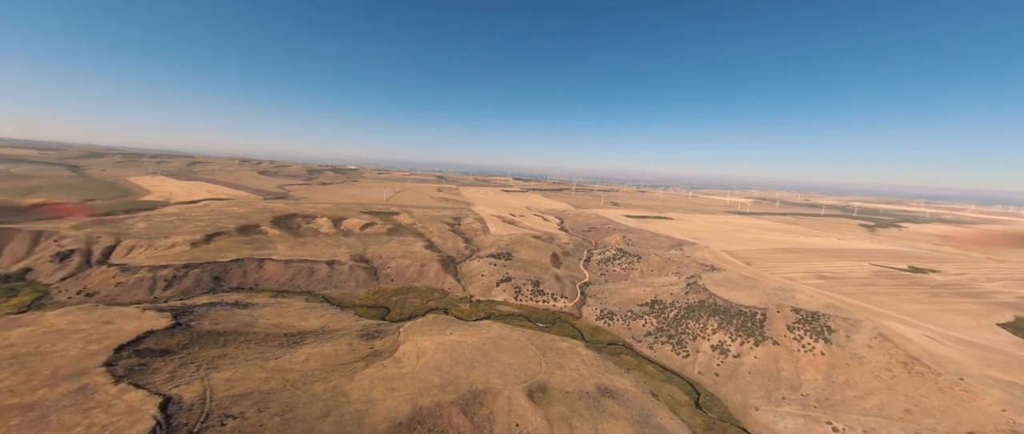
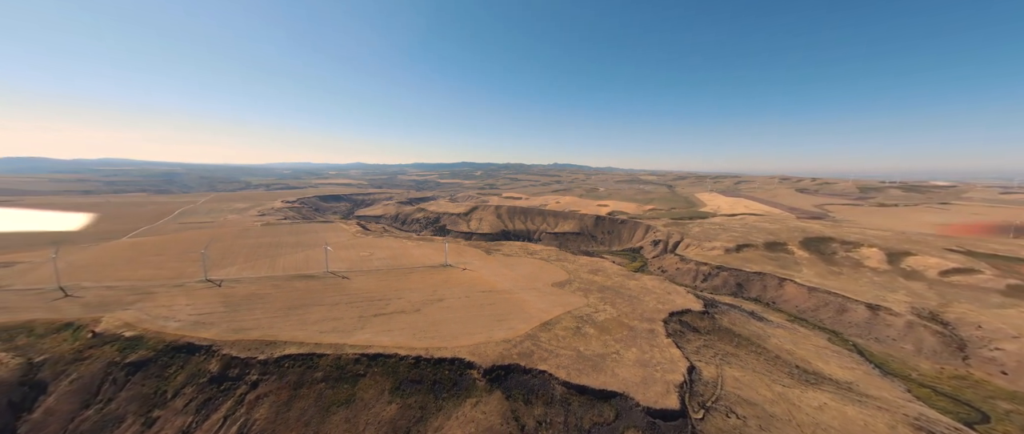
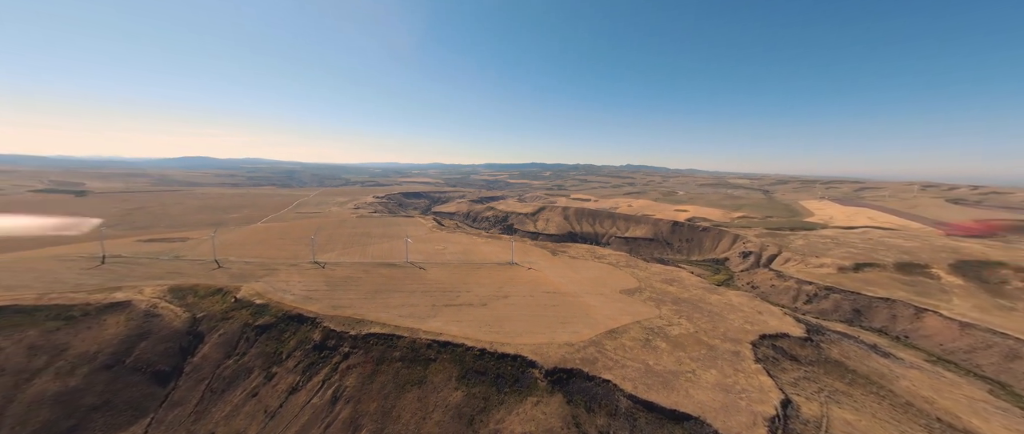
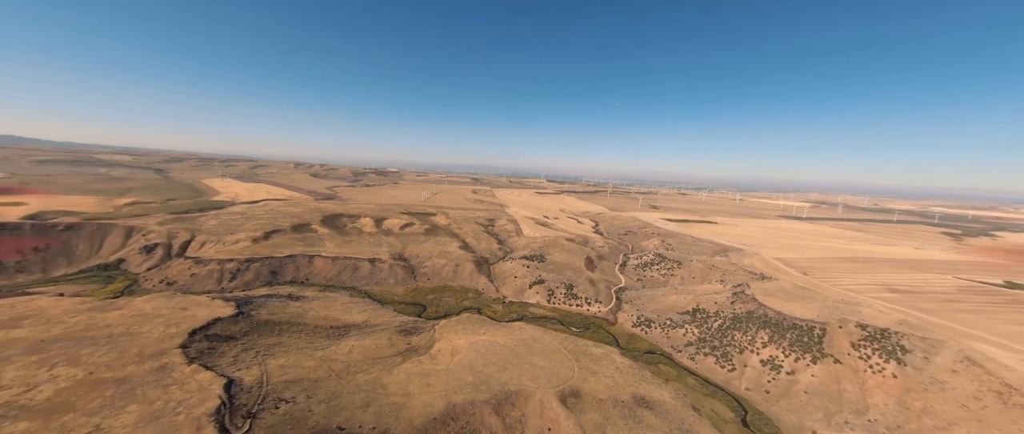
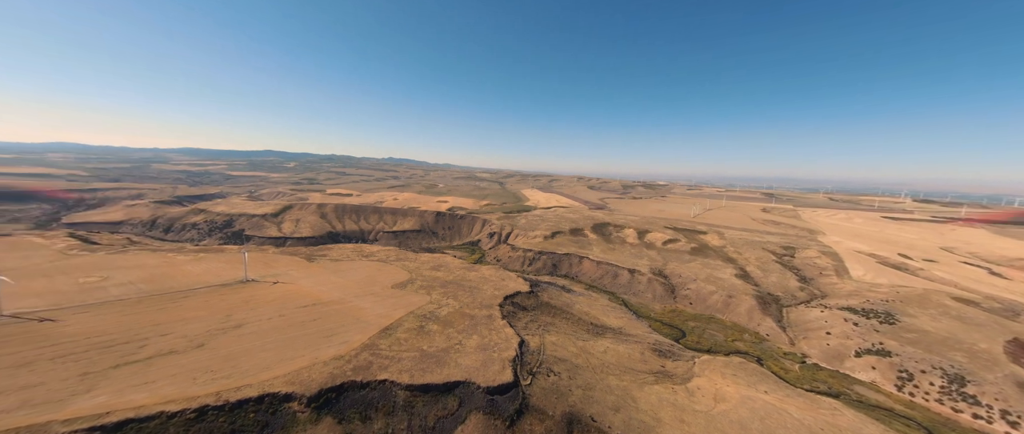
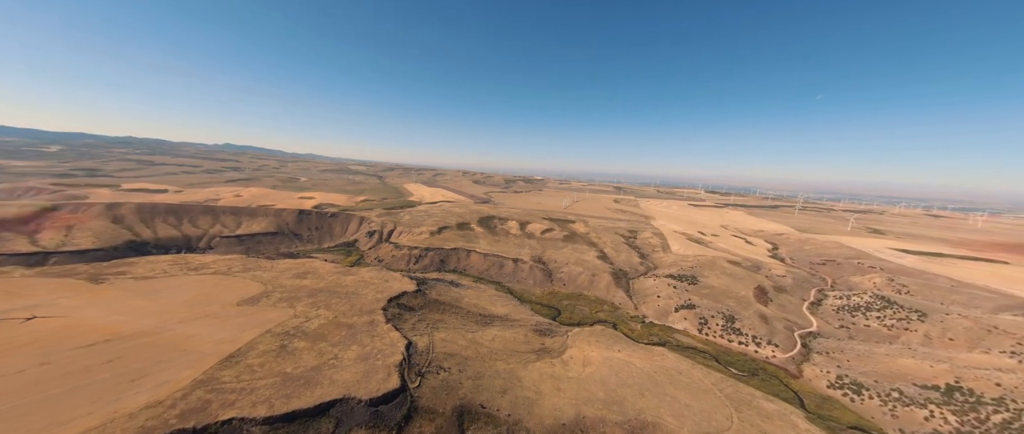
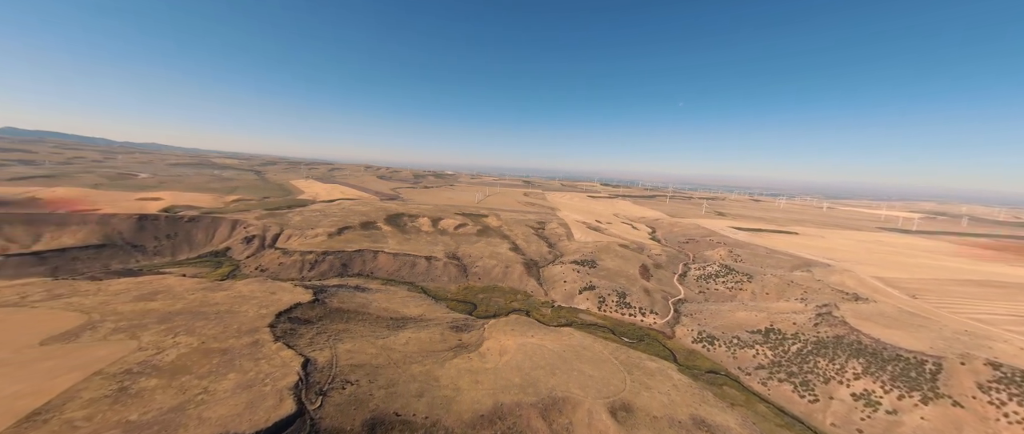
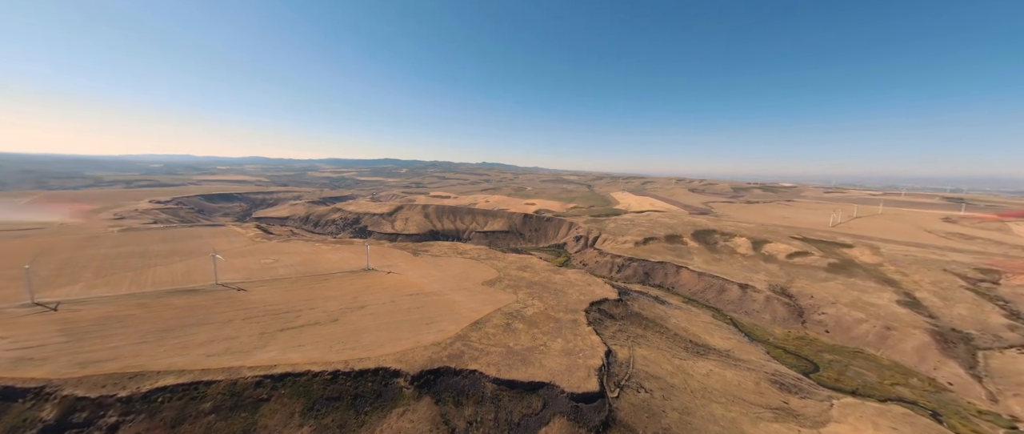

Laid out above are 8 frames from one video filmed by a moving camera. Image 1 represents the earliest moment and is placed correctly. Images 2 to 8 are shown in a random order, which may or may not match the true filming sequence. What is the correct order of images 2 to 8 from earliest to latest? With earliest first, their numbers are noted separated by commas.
4, 7, 6, 5, 8, 2, 3
